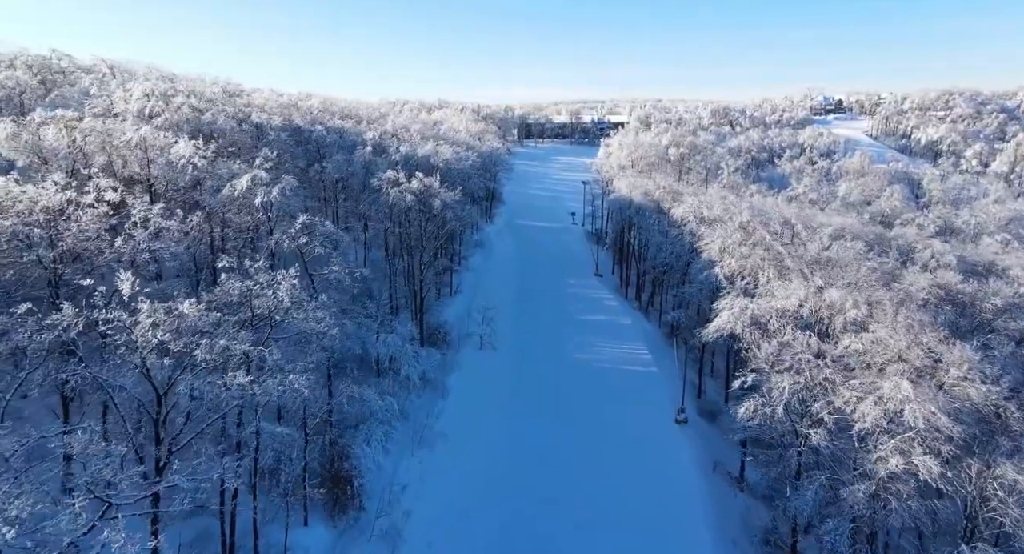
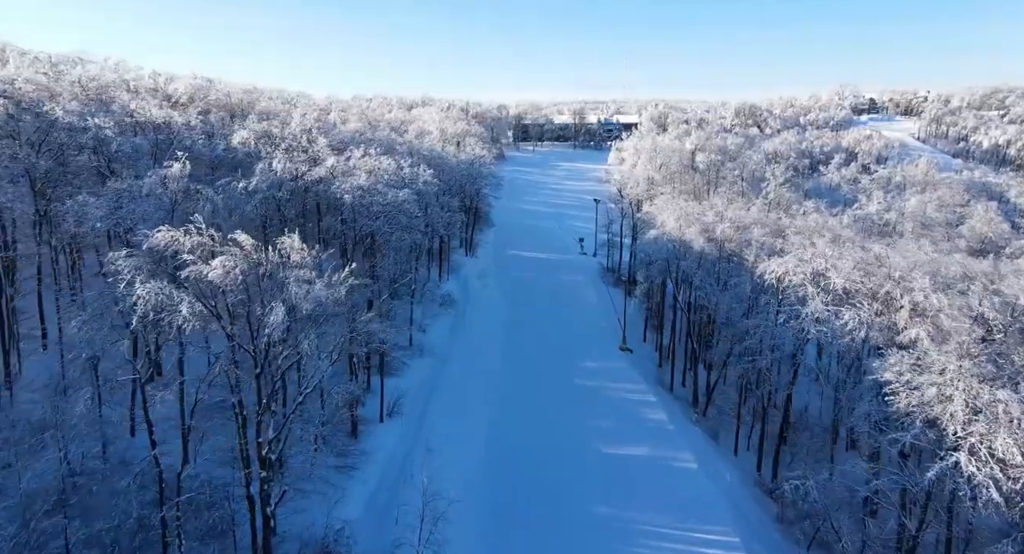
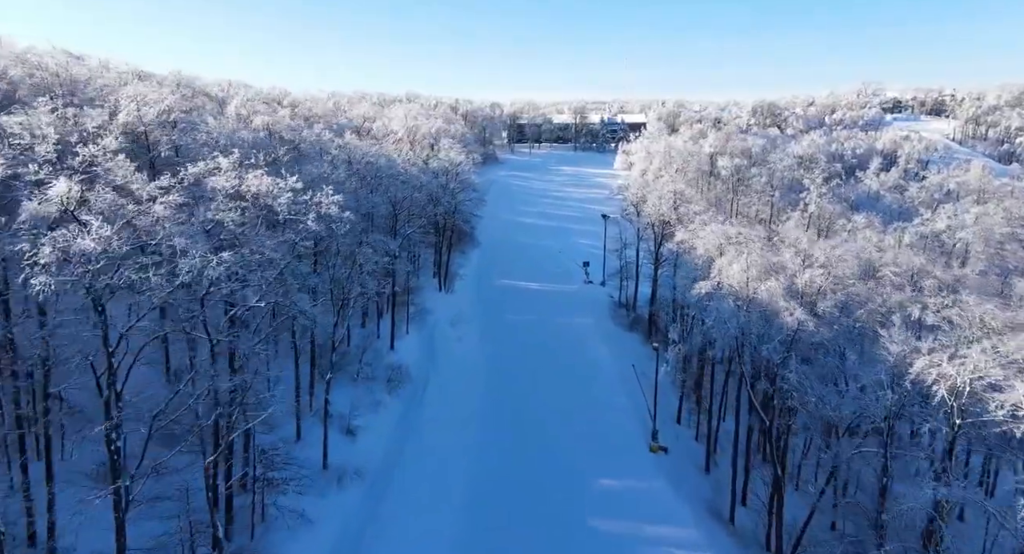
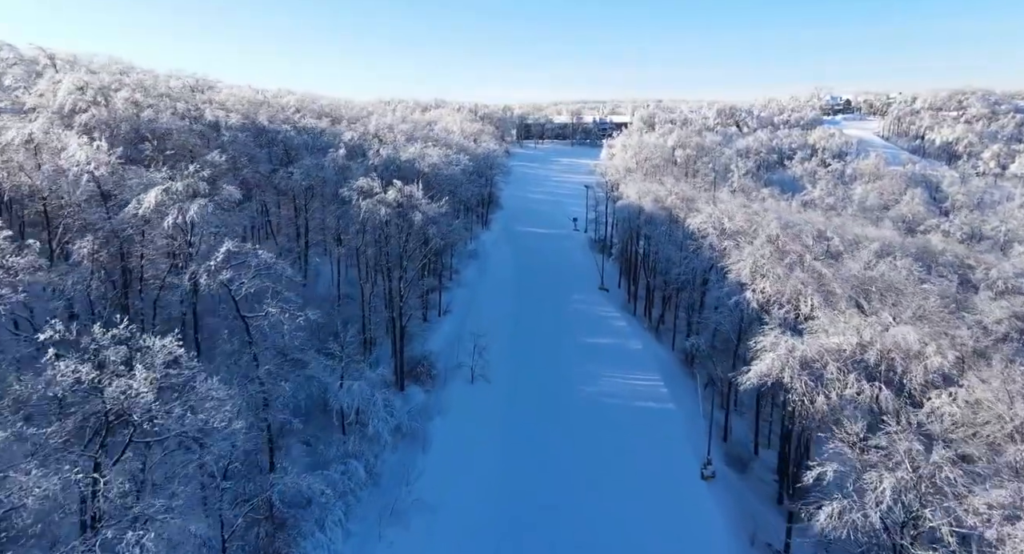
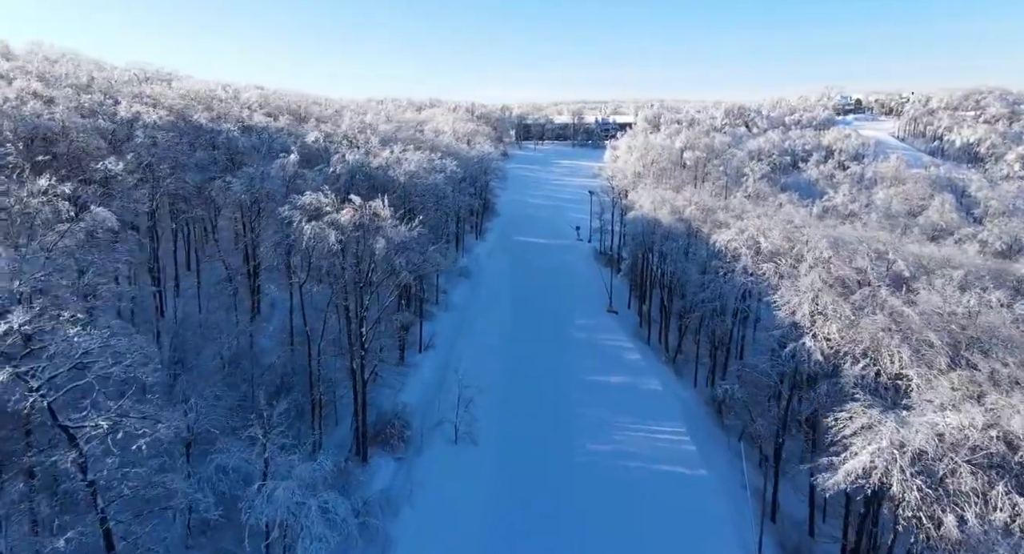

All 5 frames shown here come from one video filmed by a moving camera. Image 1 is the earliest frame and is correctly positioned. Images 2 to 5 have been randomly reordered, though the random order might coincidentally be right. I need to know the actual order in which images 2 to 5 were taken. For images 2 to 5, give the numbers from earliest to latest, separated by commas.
4, 5, 2, 3
